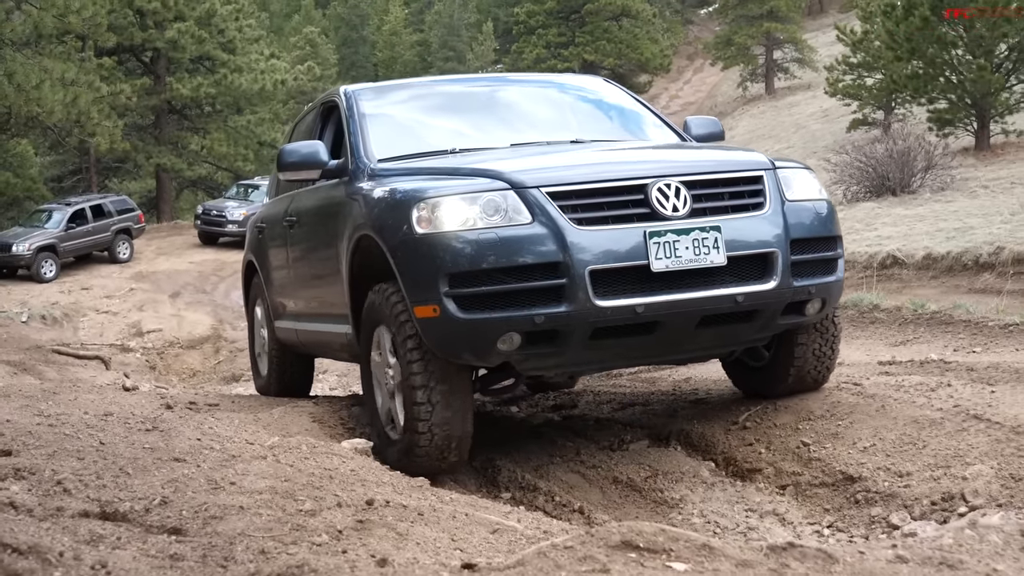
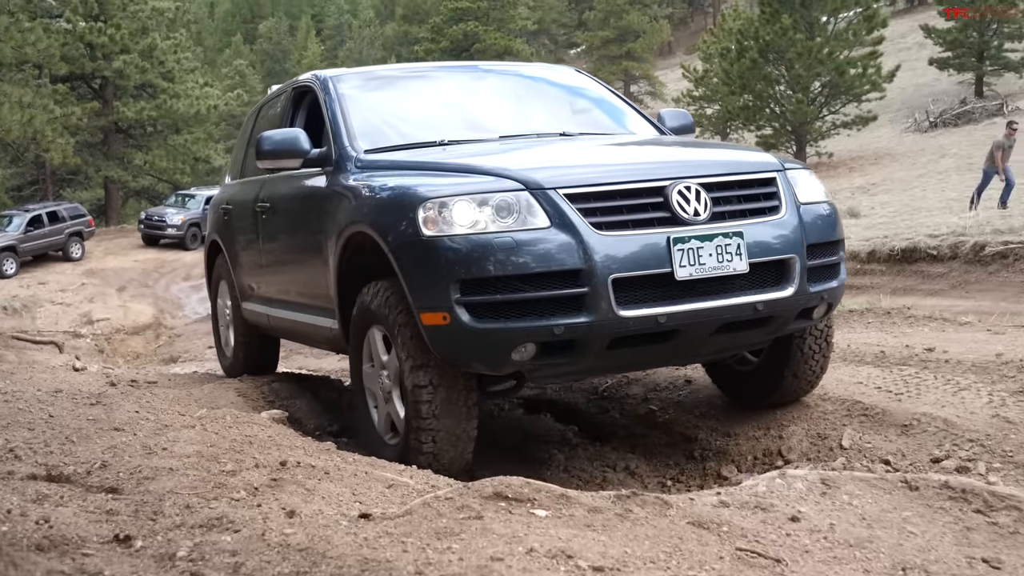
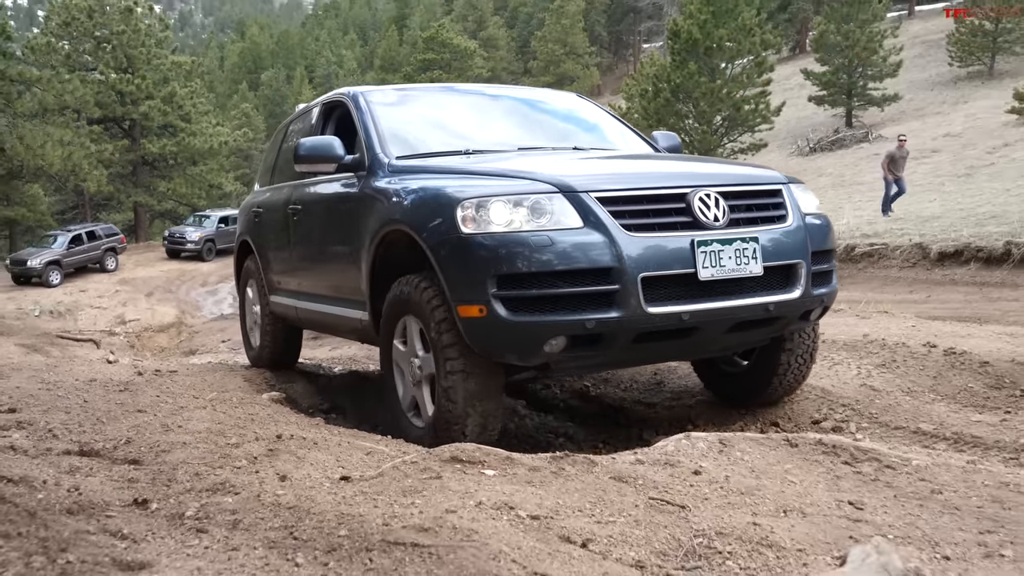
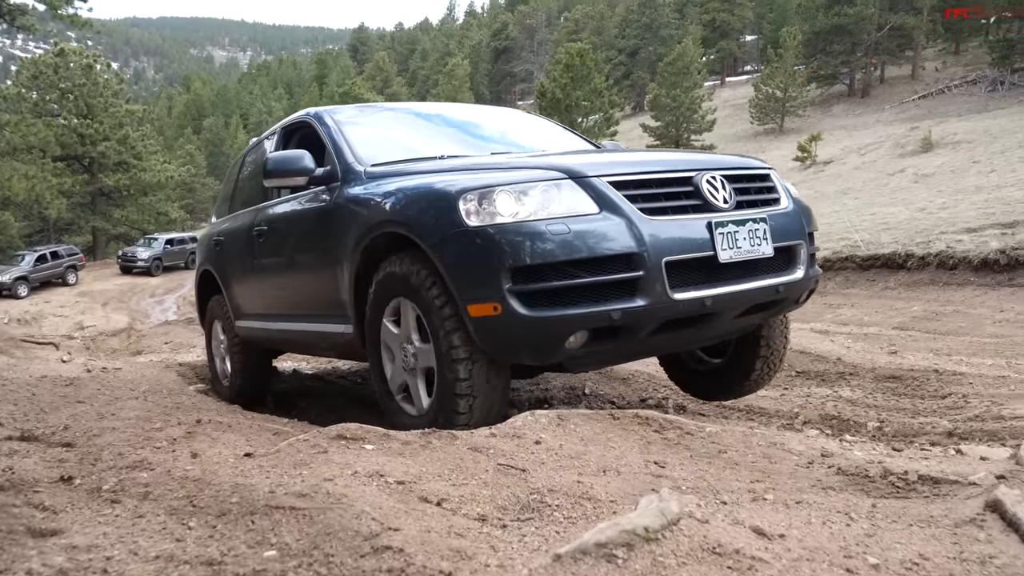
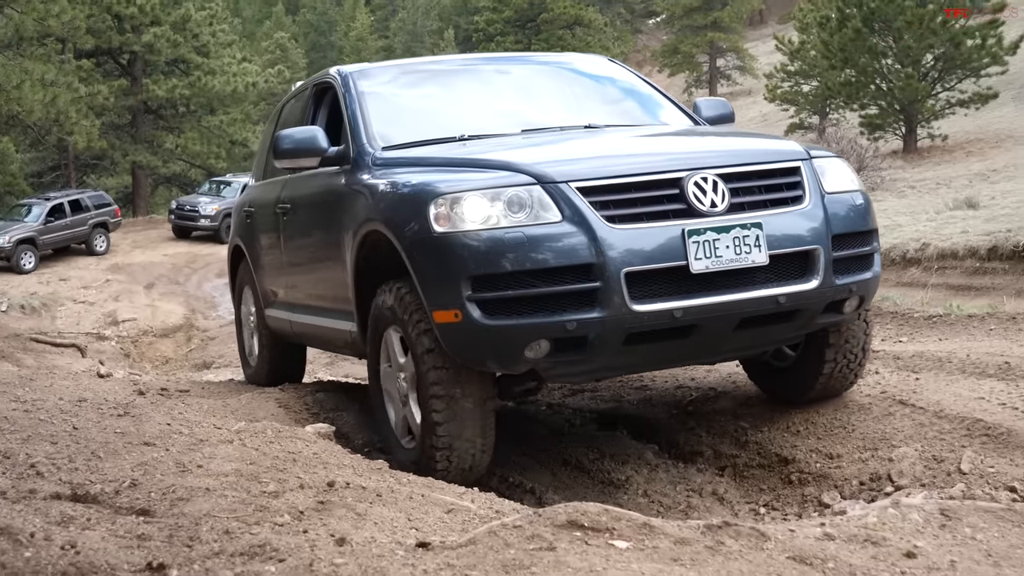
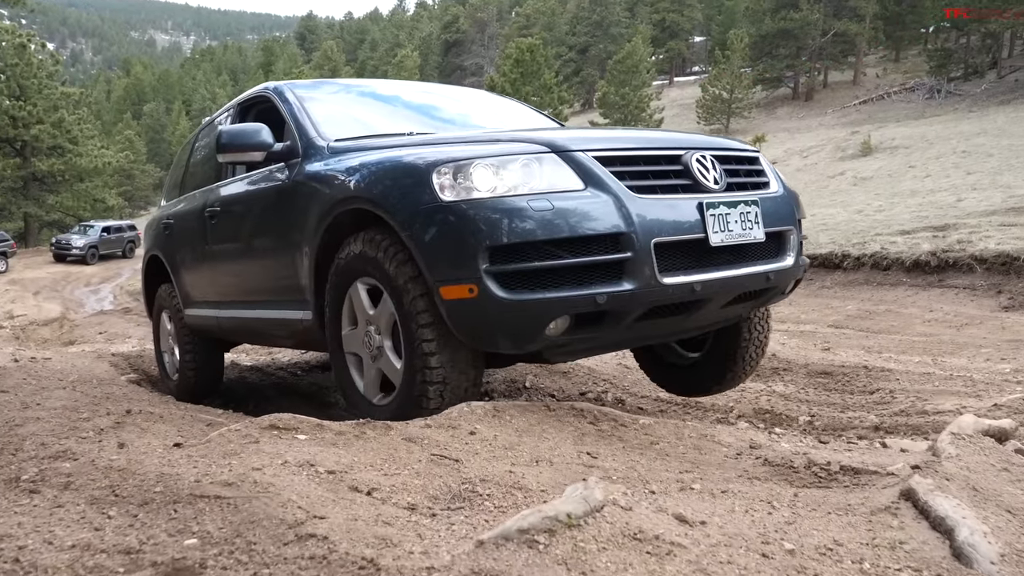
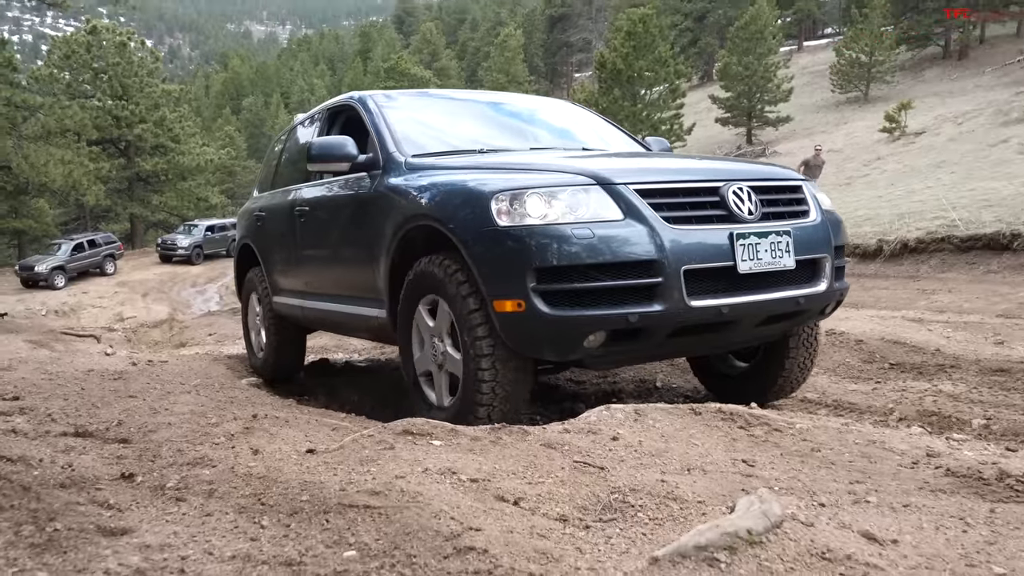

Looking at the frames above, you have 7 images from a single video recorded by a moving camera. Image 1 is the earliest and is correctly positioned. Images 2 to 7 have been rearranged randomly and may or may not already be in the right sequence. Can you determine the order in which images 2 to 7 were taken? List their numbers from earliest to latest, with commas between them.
5, 2, 3, 7, 4, 6
